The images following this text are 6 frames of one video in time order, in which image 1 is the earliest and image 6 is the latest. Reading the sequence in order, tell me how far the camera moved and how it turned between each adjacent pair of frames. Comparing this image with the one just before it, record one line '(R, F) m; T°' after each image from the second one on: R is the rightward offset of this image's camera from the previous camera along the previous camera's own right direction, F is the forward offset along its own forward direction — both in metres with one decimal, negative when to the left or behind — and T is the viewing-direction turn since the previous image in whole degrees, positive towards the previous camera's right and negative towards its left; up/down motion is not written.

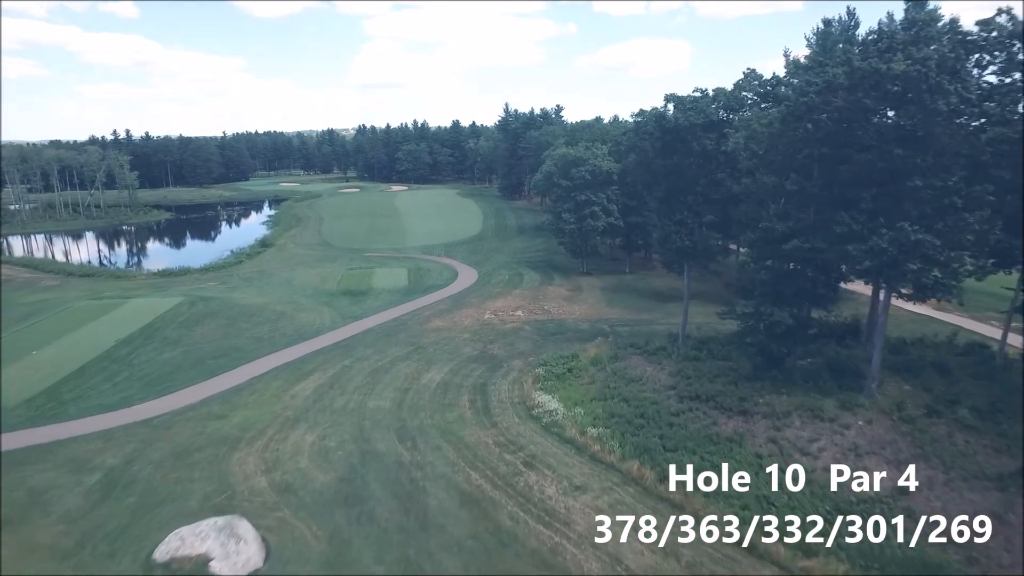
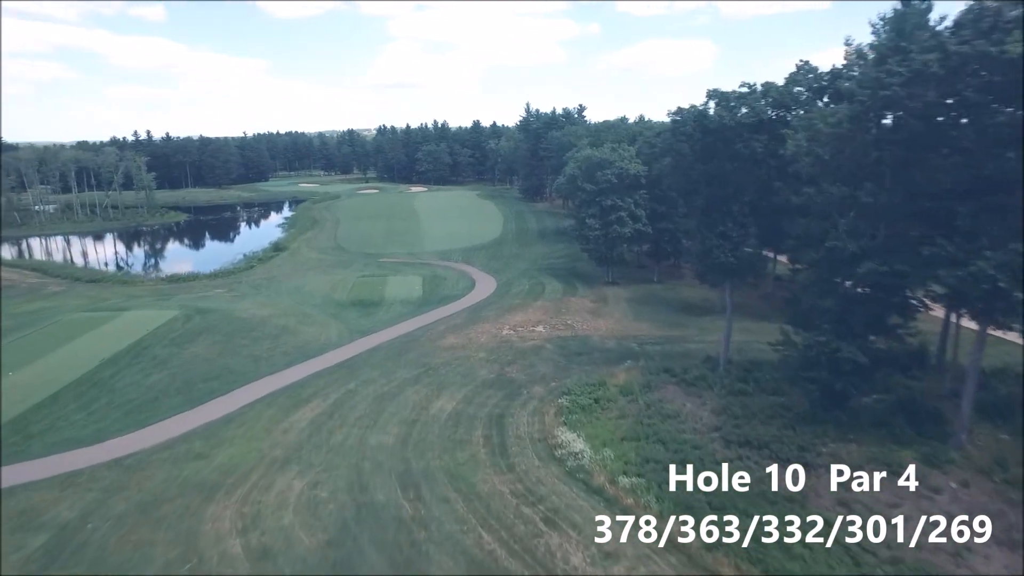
(0.0, +2.6) m; -2°
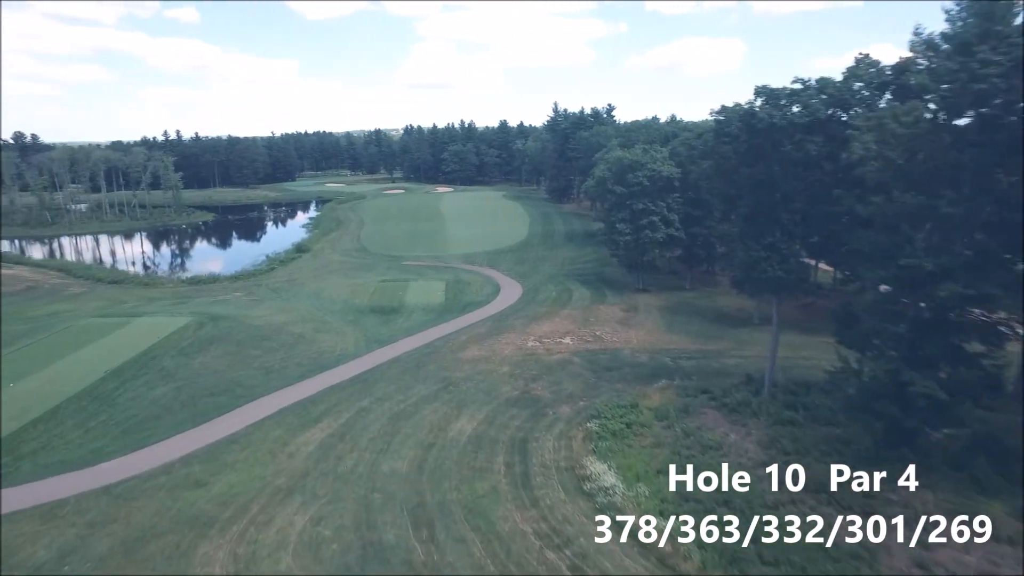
(0.0, +1.7) m; -2°
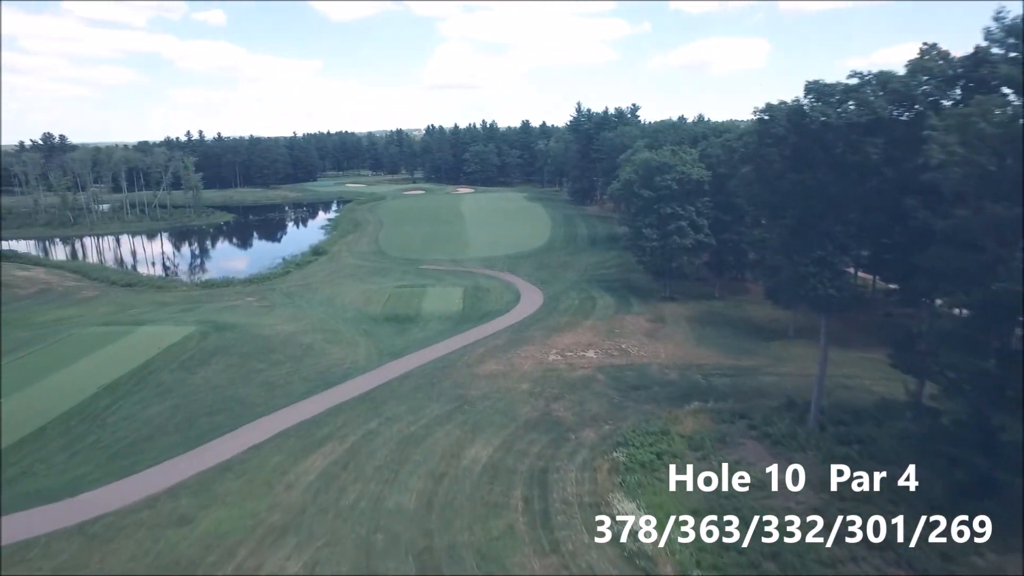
(0.0, +1.8) m; -2°
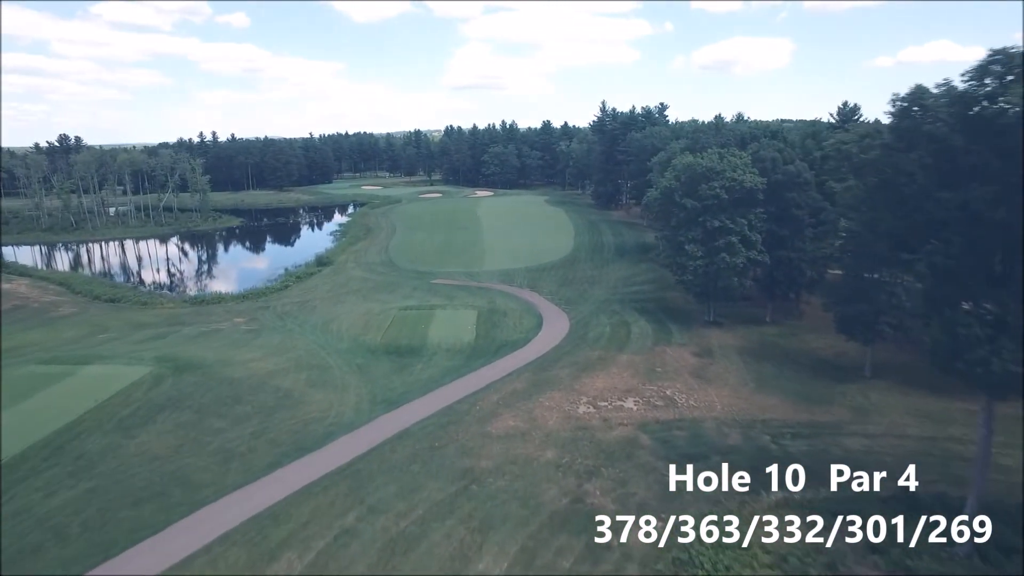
(-0.1, +5.3) m; -2°
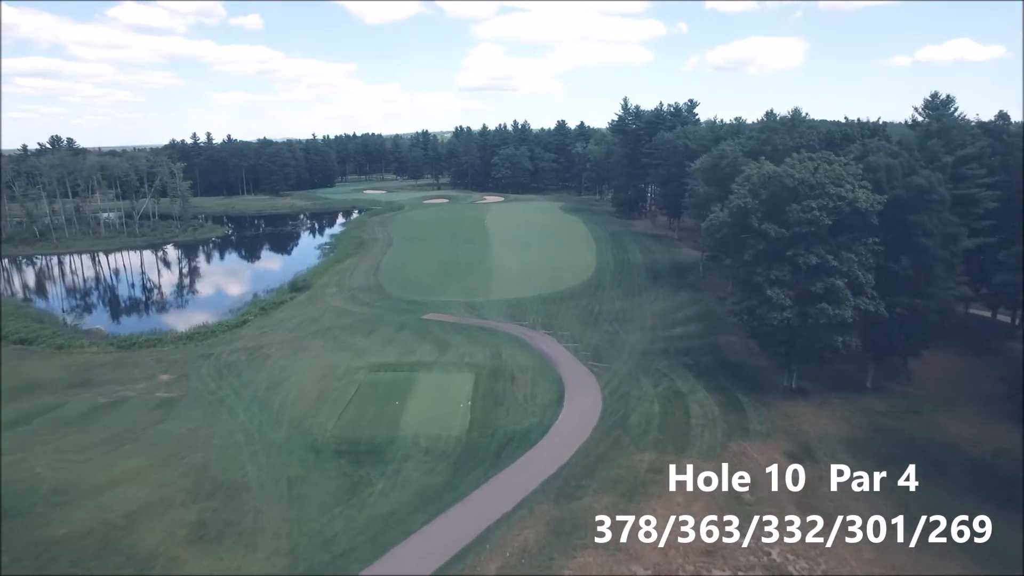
(+0.1, +9.7) m; -1°
